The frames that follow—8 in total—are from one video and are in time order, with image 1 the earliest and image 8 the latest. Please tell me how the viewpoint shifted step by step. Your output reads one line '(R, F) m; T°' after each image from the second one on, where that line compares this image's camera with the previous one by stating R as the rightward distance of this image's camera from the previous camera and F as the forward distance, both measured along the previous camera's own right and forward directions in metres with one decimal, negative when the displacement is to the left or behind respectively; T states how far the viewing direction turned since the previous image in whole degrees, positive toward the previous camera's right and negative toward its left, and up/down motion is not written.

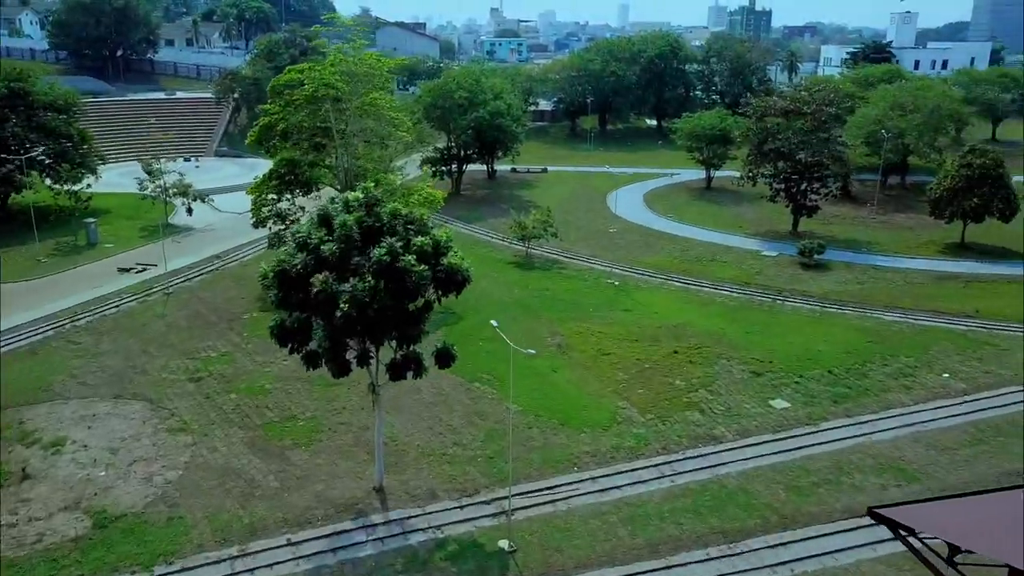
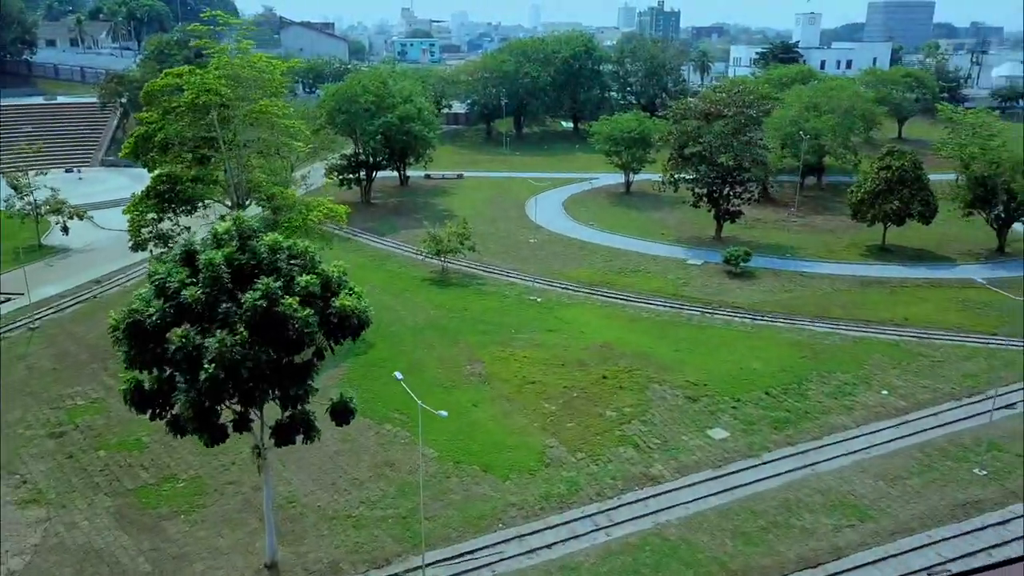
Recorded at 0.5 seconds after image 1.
(+0.2, +1.4) m; +6°
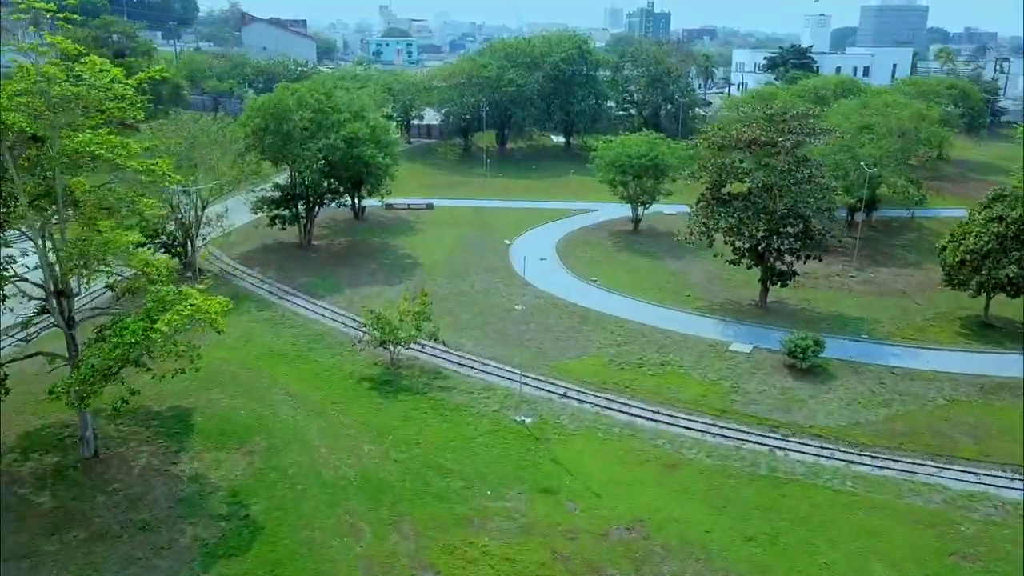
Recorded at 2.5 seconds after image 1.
(+0.1, +6.1) m; +1°
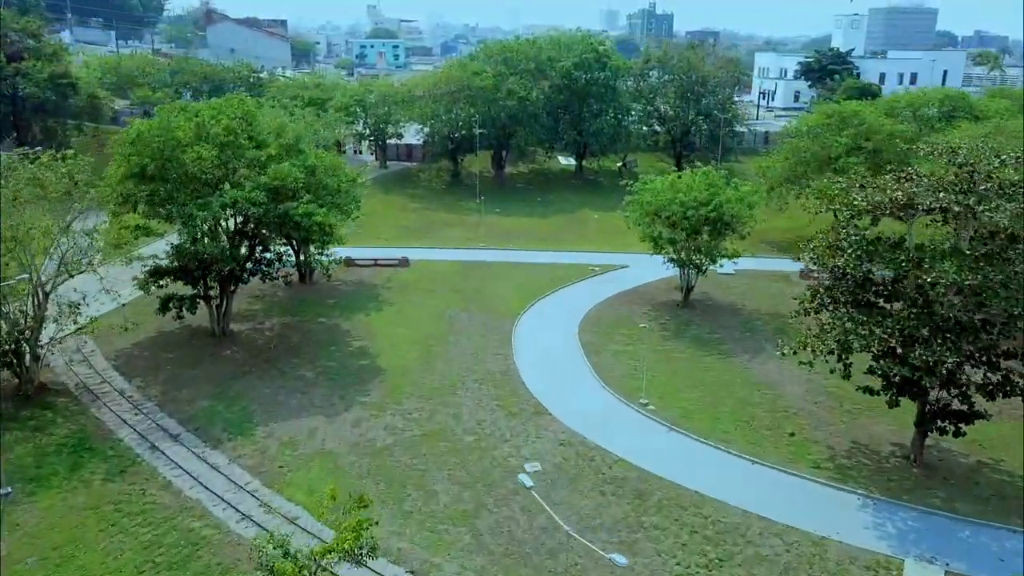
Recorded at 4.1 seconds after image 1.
(-0.2, +7.0) m; 0°
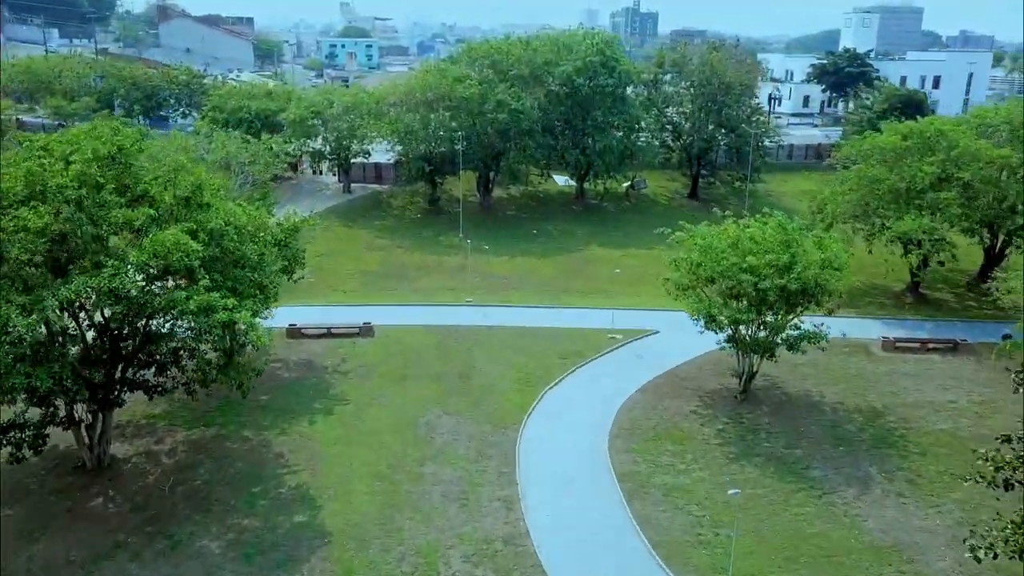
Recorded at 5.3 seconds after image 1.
(-0.3, +4.9) m; +1°
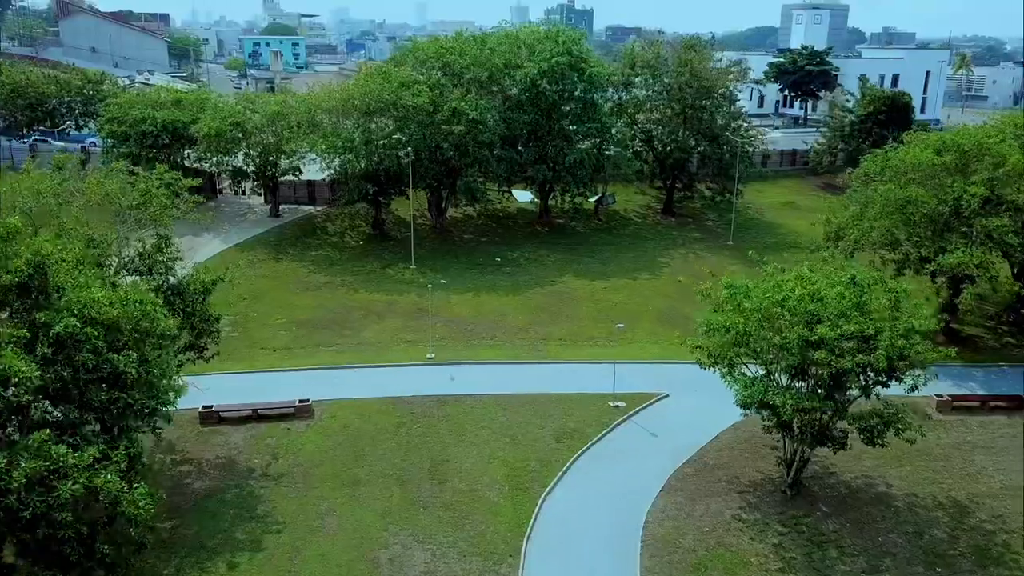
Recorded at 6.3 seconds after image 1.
(-0.6, +3.3) m; +5°
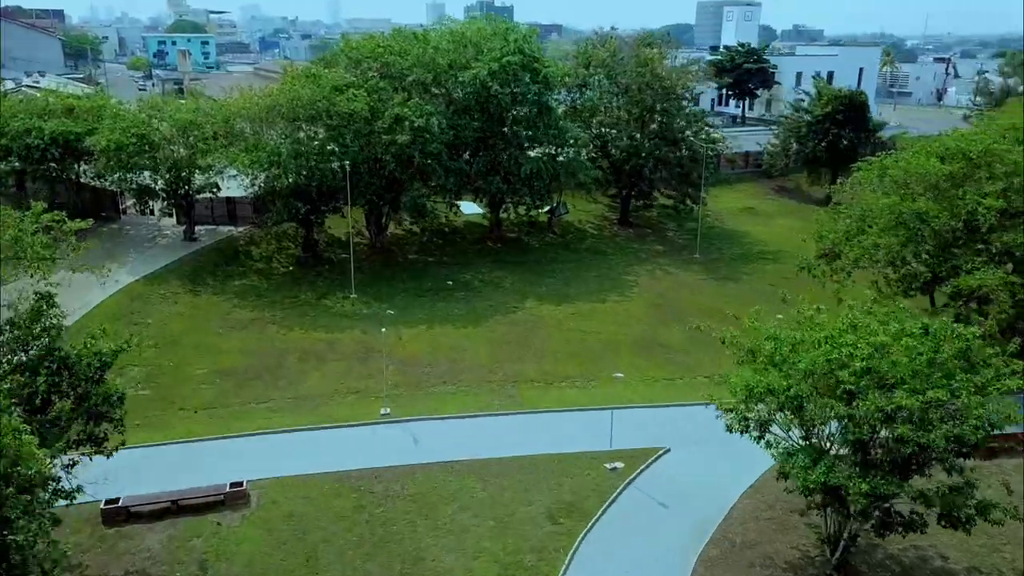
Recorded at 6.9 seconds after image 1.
(-0.7, +2.1) m; +5°
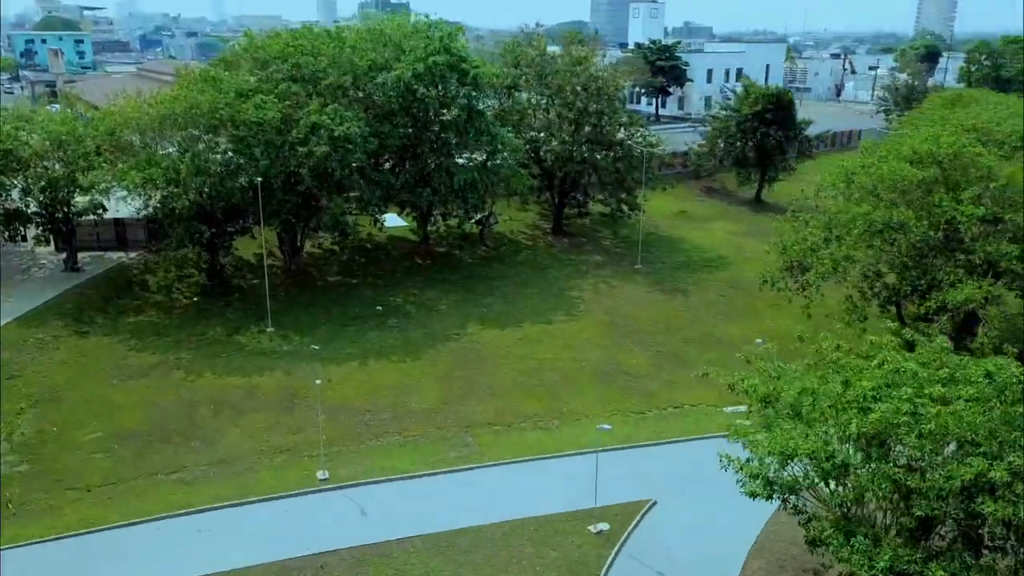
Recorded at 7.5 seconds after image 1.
(-0.7, +1.6) m; +7°
